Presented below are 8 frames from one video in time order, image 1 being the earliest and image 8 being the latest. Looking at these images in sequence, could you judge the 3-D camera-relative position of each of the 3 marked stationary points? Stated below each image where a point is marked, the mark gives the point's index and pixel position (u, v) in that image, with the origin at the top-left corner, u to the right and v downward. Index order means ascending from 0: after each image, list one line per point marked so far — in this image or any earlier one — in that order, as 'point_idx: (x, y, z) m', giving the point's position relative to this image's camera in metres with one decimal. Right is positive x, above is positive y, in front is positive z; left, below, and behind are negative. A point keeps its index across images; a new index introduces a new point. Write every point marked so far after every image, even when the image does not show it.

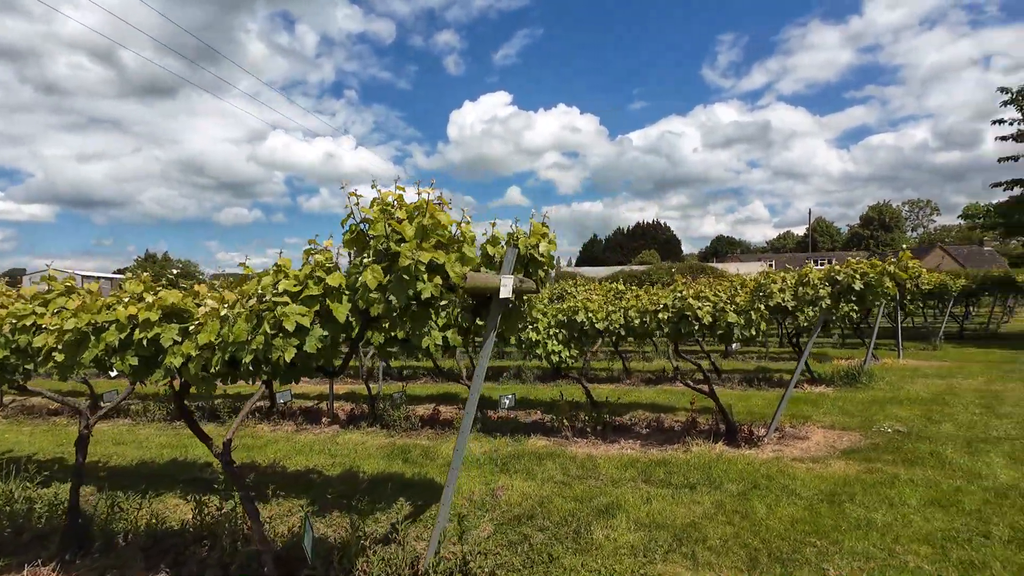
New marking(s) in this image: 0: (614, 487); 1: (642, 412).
0: (+1.3, -2.5, +6.1) m
1: (+2.6, -2.5, +9.7) m
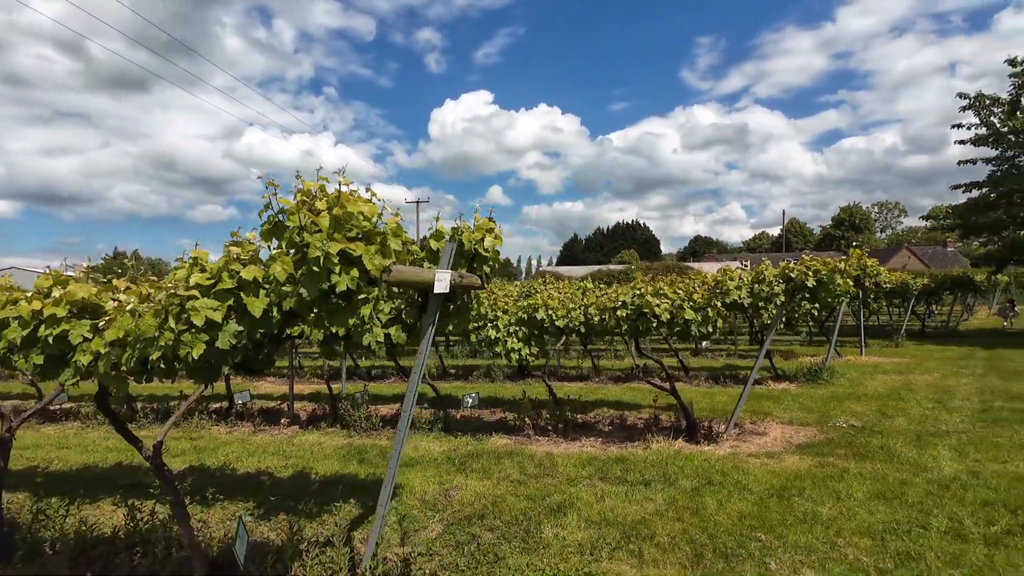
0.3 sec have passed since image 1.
0: (+0.7, -2.5, +6.1) m
1: (+1.8, -2.4, +9.7) m
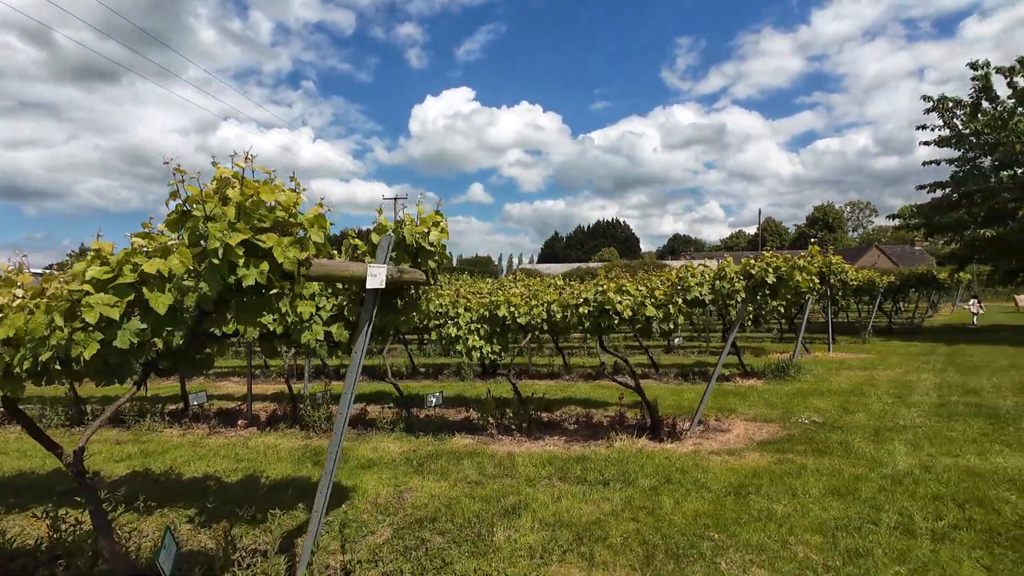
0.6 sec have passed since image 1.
0: (+0.2, -2.4, +6.0) m
1: (+1.2, -2.4, +9.6) m
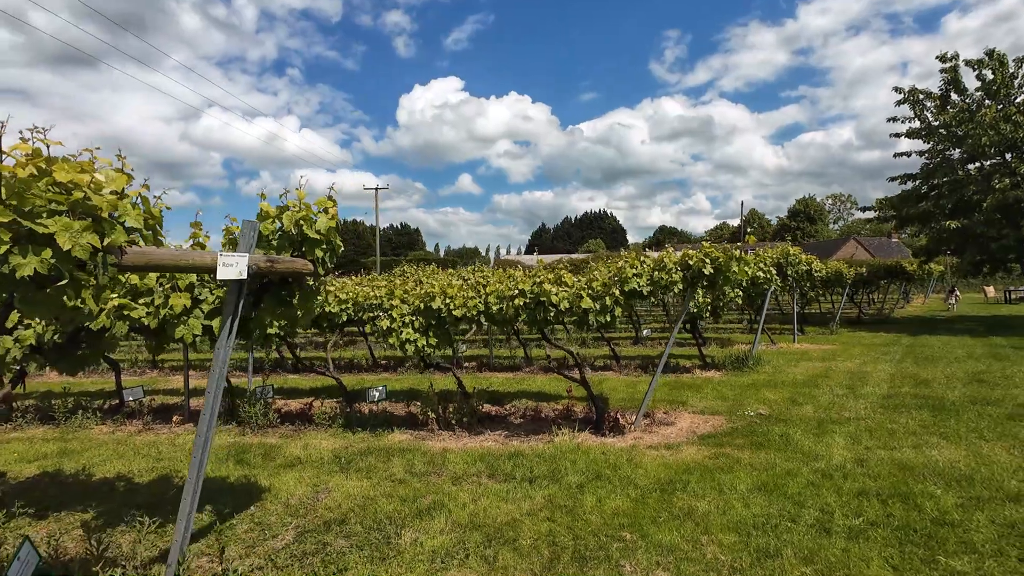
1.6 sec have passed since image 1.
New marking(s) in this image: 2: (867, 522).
0: (-0.7, -2.3, +5.8) m
1: (+0.2, -2.2, +9.4) m
2: (+3.4, -2.2, +4.6) m
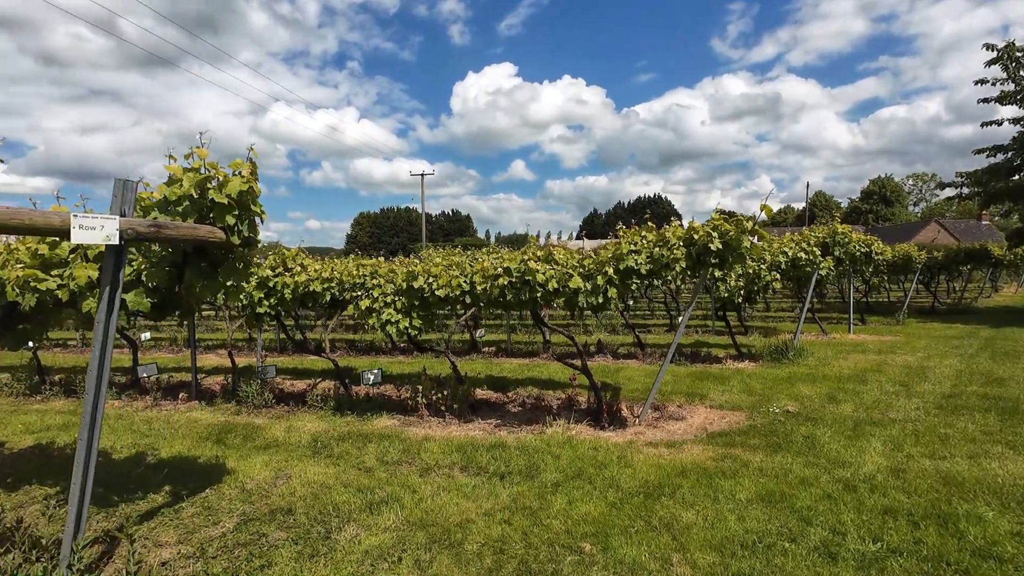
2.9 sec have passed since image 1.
0: (-1.0, -2.1, +5.3) m
1: (+0.3, -1.8, +8.9) m
2: (+2.9, -2.0, +3.8) m
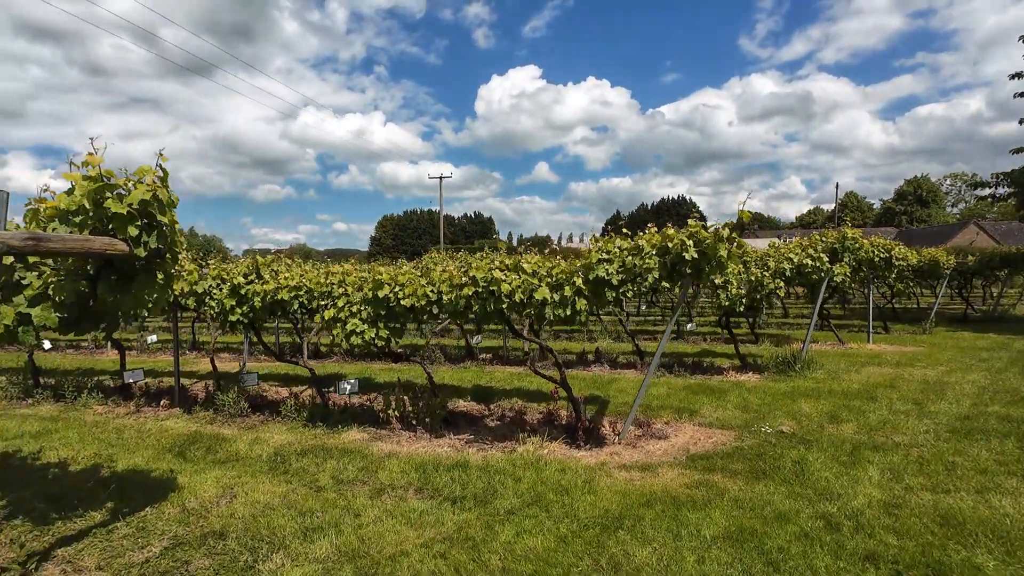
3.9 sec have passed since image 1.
0: (-1.5, -2.2, +5.1) m
1: (0.0, -2.0, +8.5) m
2: (+2.4, -2.1, +3.3) m
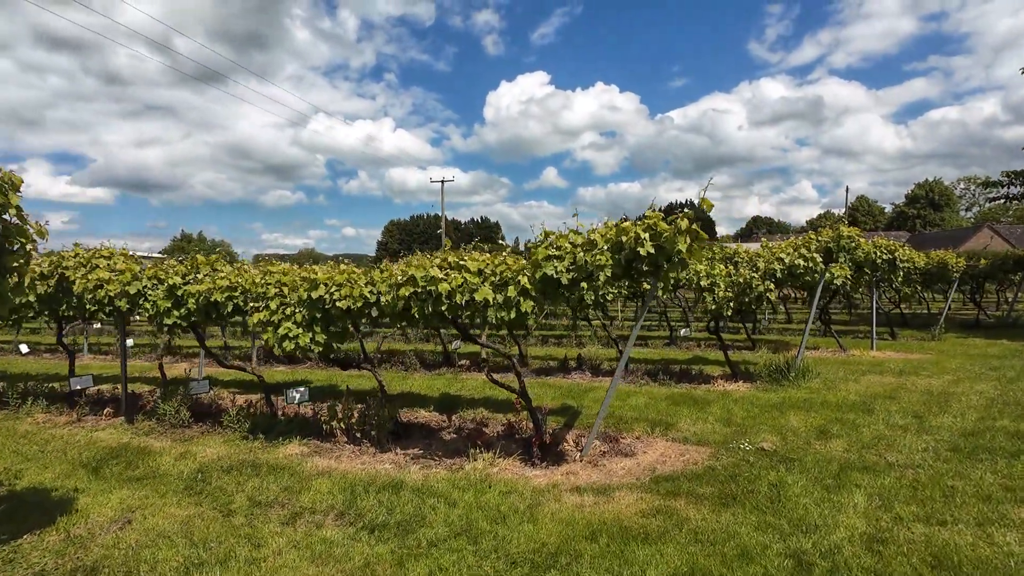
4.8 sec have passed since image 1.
0: (-2.1, -2.2, +4.5) m
1: (-0.6, -2.0, +7.9) m
2: (+1.7, -2.1, +2.6) m
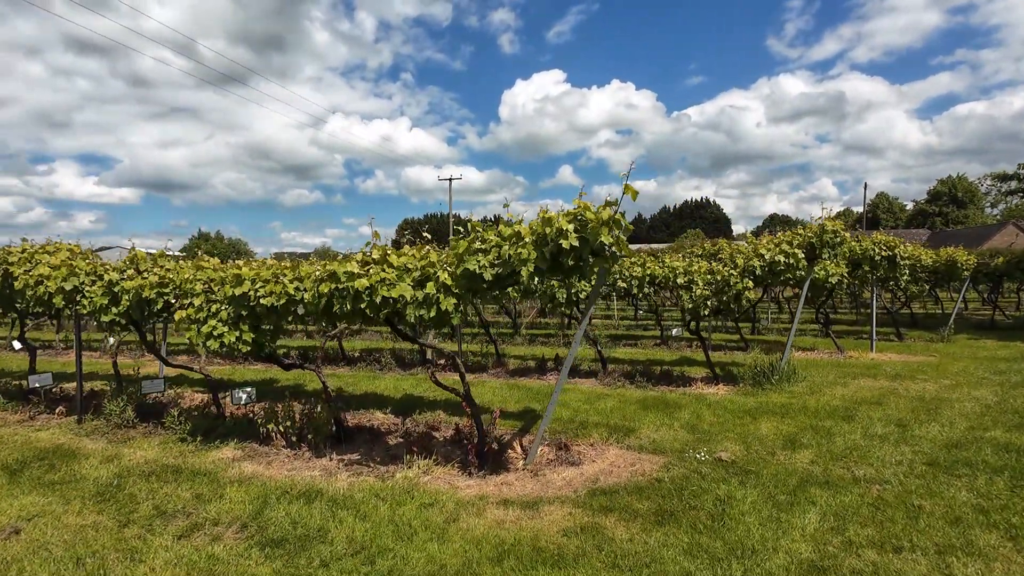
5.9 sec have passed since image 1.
0: (-2.9, -2.1, +4.2) m
1: (-1.3, -2.0, +7.6) m
2: (+0.9, -2.1, +2.2) m
